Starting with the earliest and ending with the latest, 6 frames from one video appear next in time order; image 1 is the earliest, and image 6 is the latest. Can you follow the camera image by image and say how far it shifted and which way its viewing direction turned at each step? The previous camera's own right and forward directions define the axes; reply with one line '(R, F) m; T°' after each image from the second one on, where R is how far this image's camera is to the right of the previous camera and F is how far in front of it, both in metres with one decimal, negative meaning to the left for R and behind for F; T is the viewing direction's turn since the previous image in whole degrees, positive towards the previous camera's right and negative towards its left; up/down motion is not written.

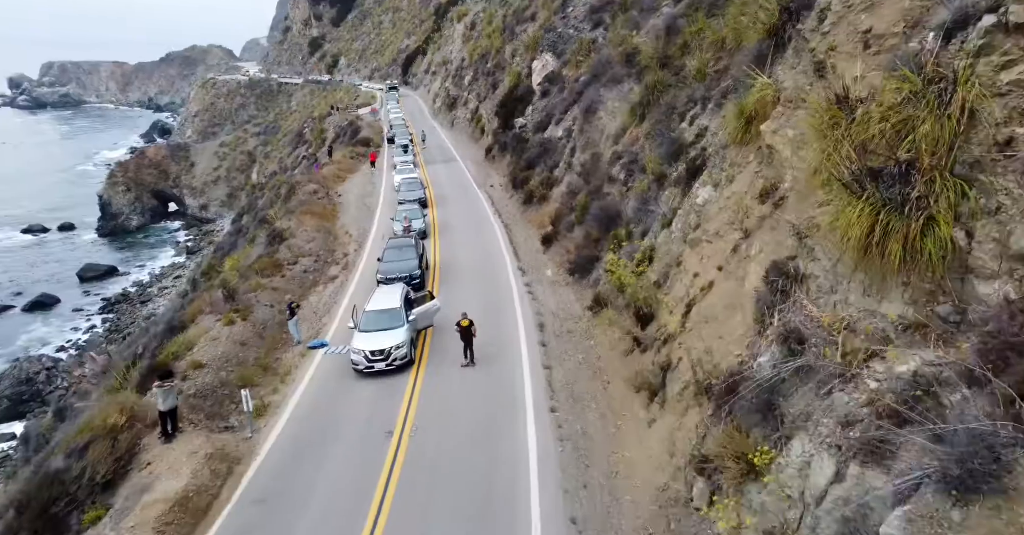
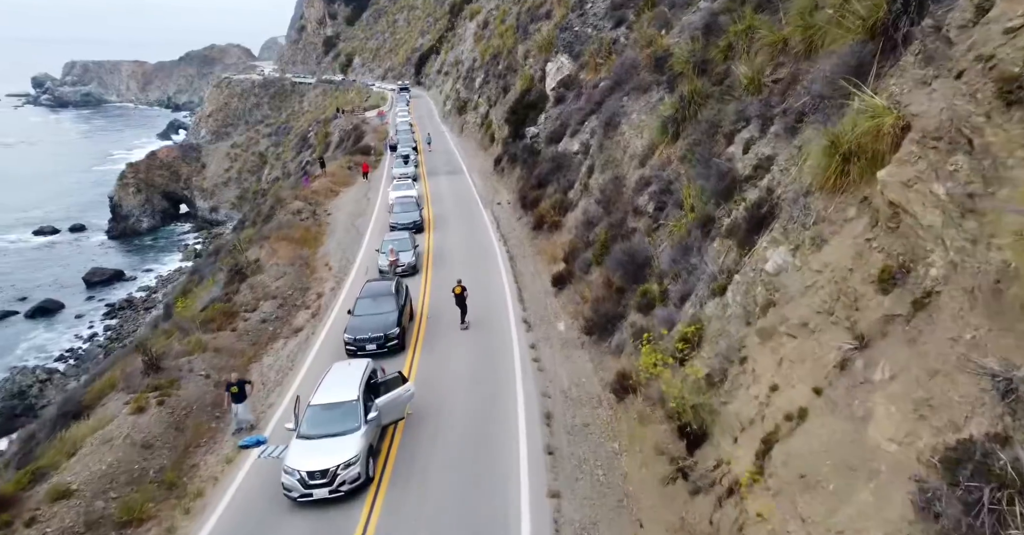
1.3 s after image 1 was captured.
(+0.3, +4.3) m; -1°
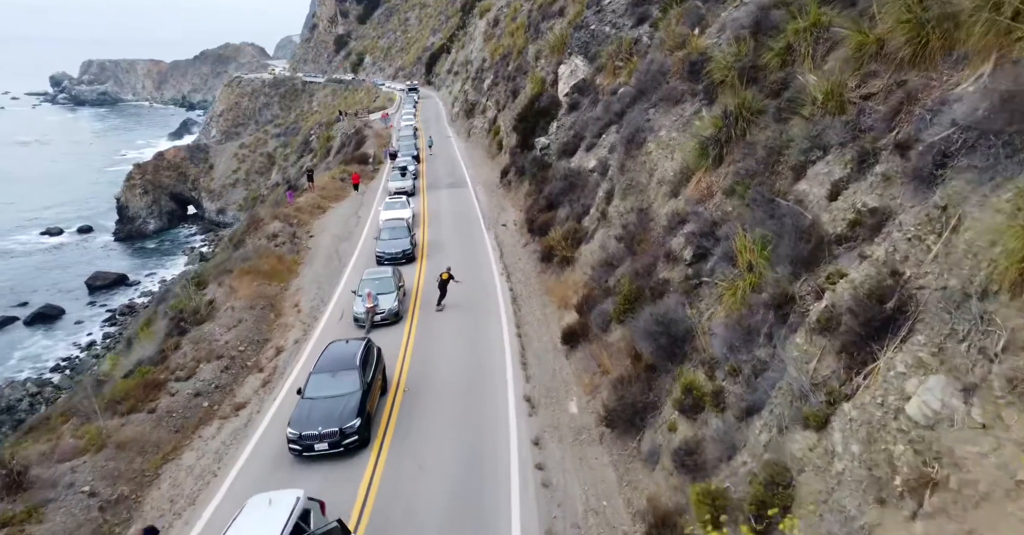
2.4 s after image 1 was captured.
(+0.3, +4.1) m; -1°
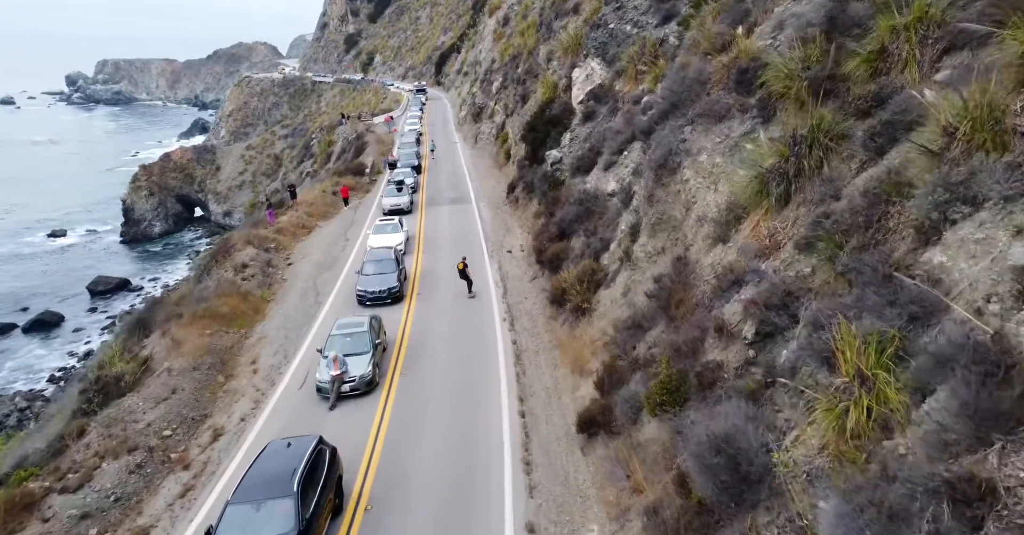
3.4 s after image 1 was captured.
(+0.2, +4.0) m; -1°
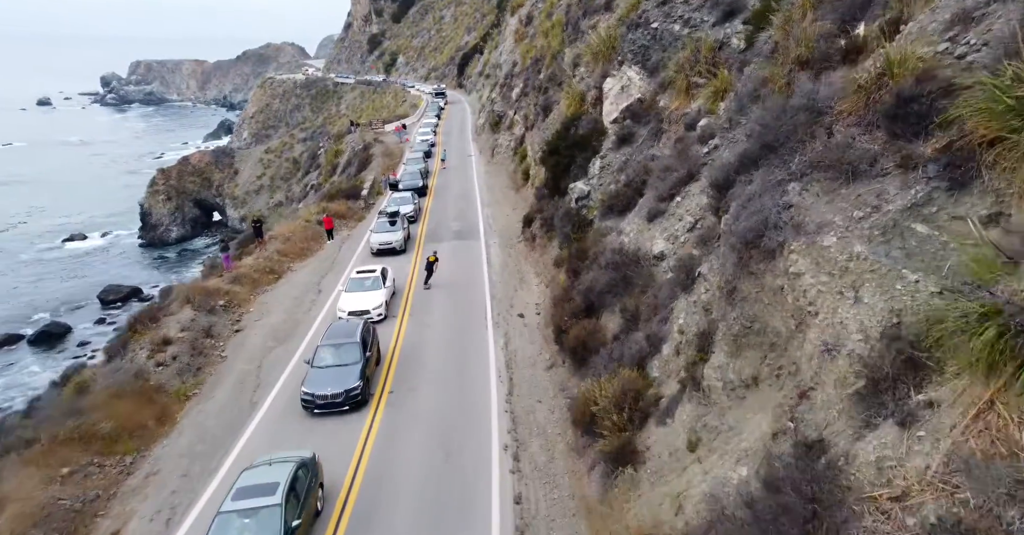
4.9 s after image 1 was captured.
(+0.3, +6.6) m; -2°
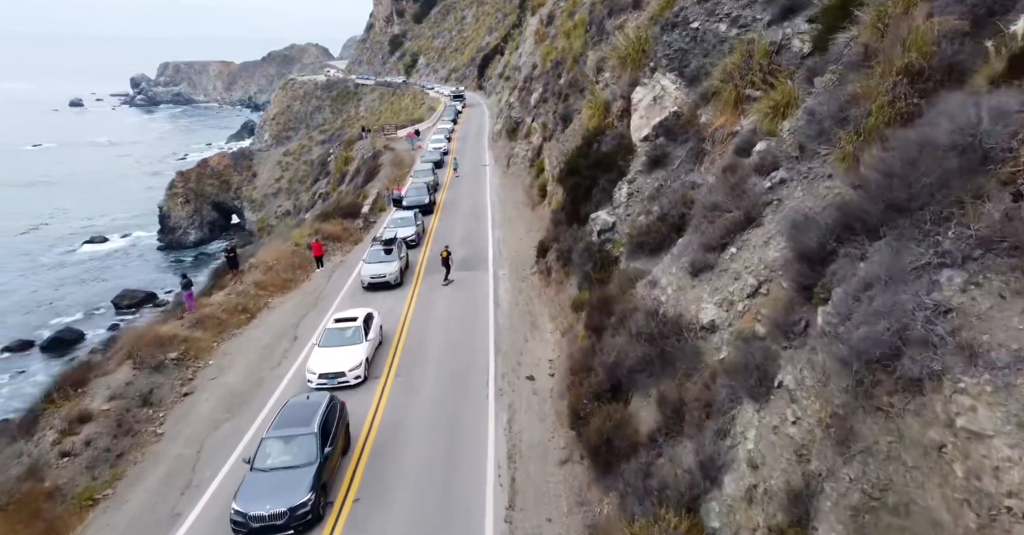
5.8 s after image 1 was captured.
(+0.3, +4.1) m; -2°
